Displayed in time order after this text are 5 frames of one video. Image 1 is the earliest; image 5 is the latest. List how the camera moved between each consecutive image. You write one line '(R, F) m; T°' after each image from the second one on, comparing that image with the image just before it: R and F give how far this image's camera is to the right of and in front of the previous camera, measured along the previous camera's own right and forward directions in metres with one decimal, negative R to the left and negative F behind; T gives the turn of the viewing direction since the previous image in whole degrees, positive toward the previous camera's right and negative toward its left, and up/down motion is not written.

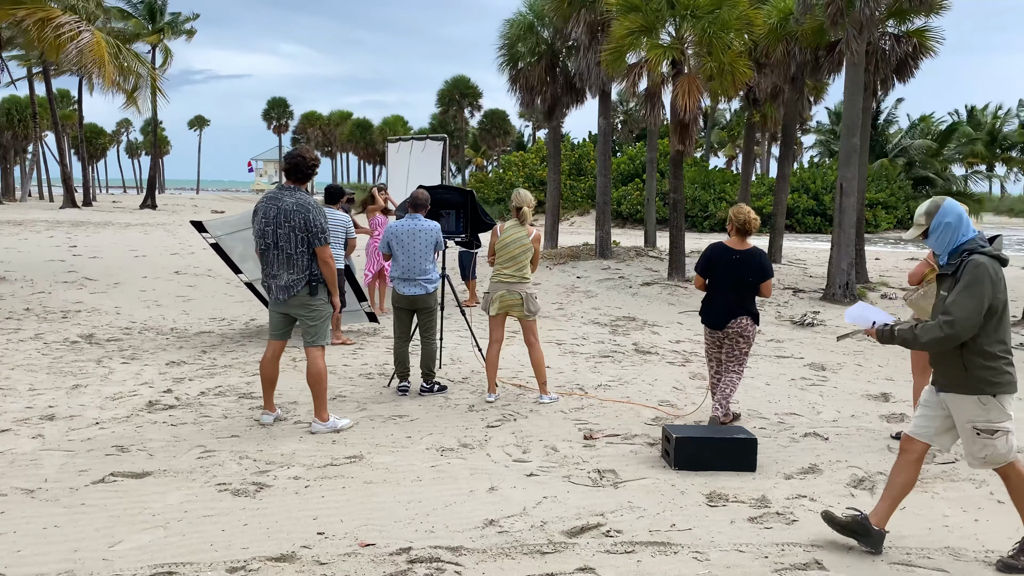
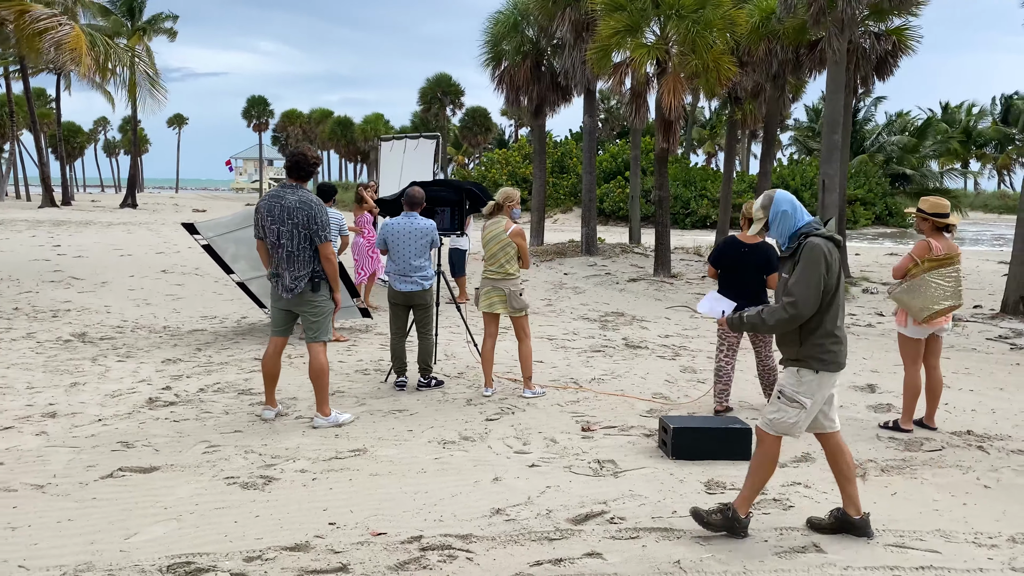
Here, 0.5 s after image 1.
(-0.1, -0.1) m; +1°
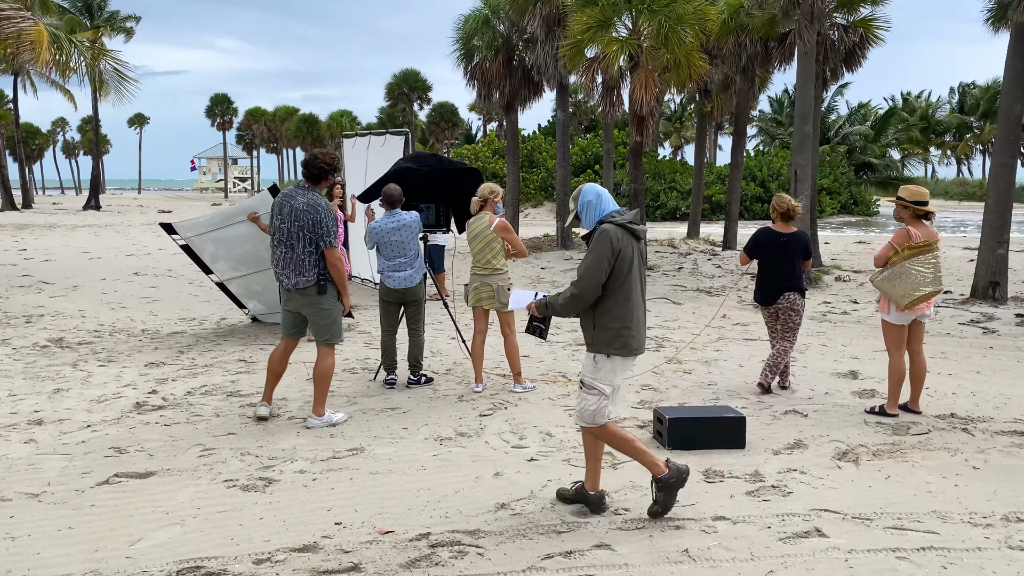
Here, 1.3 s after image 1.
(-0.1, 0.0) m; +2°
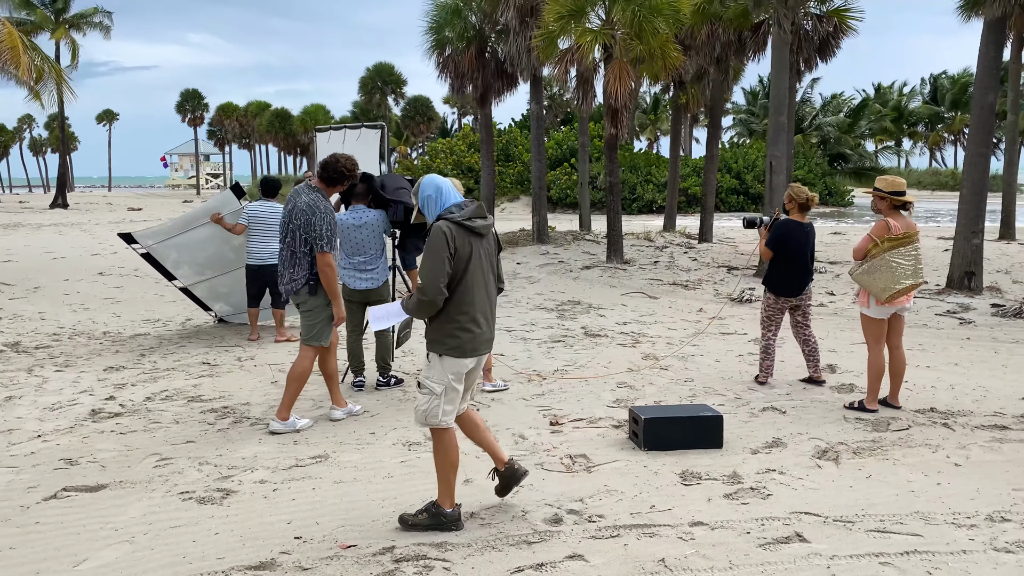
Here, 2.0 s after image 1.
(0.0, +0.2) m; +1°
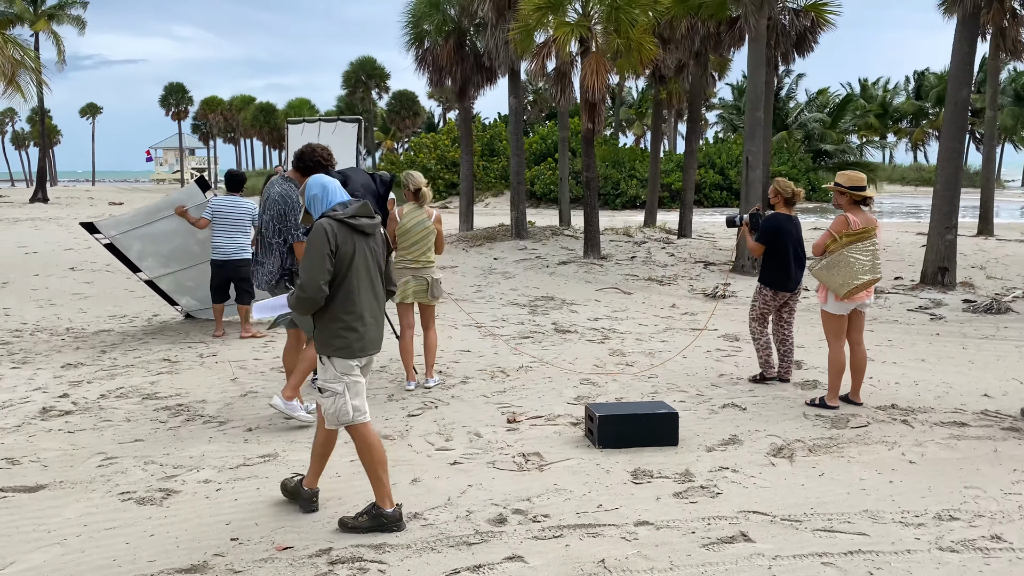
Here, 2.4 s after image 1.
(+0.2, +0.1) m; +1°
